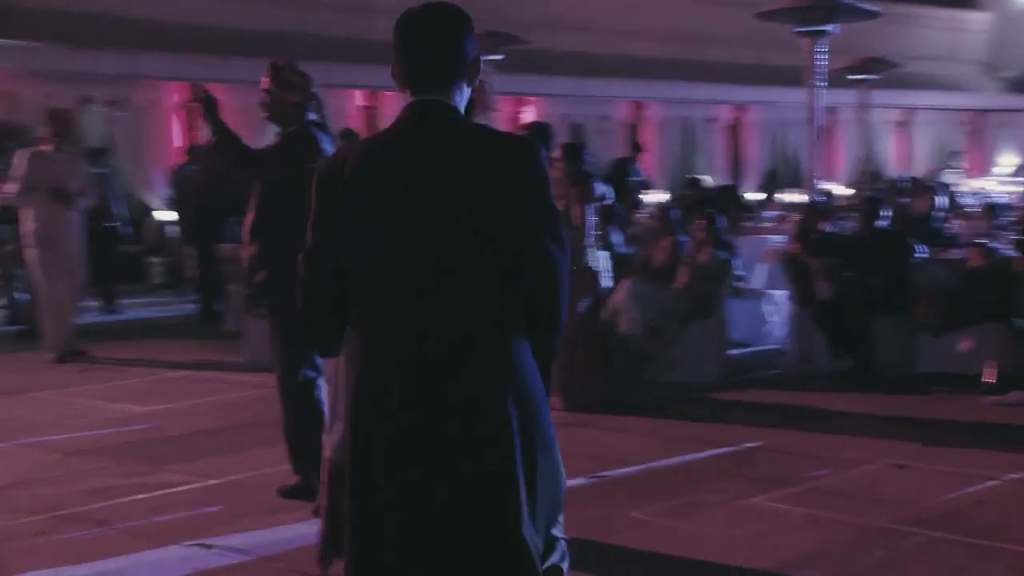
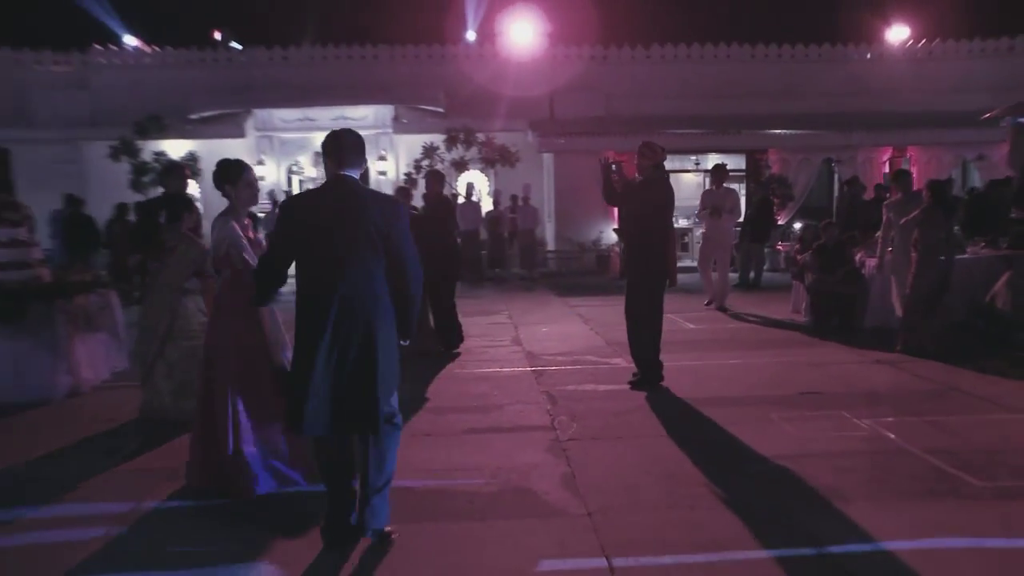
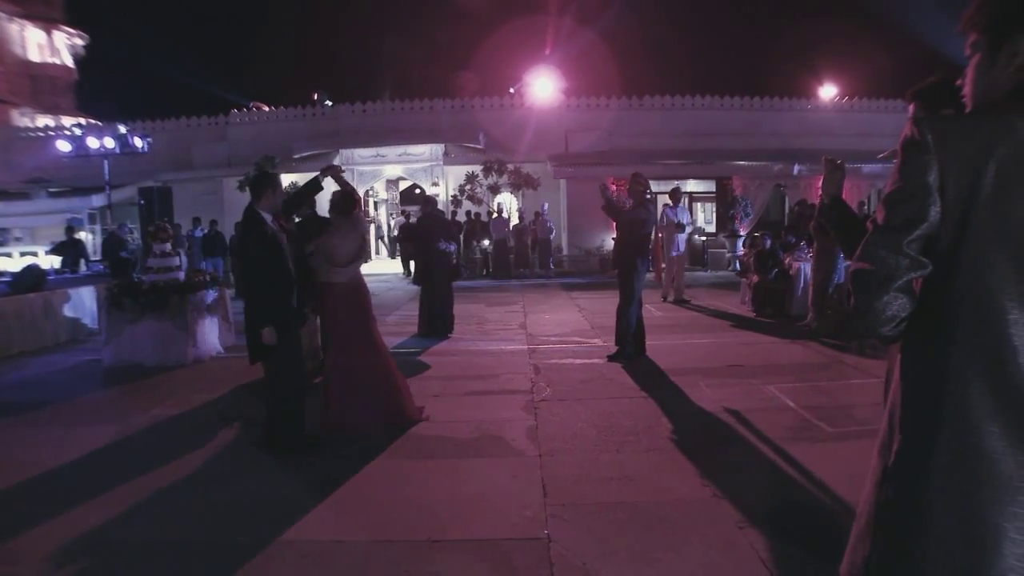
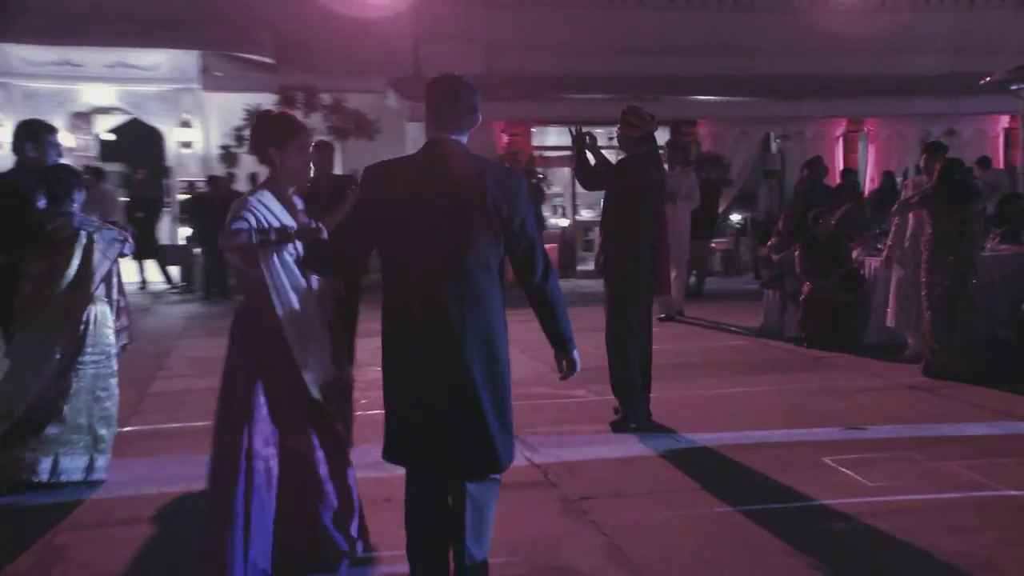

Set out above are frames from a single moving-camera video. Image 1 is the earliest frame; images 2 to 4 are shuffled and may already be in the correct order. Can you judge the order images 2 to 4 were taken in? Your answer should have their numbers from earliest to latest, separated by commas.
4, 2, 3
